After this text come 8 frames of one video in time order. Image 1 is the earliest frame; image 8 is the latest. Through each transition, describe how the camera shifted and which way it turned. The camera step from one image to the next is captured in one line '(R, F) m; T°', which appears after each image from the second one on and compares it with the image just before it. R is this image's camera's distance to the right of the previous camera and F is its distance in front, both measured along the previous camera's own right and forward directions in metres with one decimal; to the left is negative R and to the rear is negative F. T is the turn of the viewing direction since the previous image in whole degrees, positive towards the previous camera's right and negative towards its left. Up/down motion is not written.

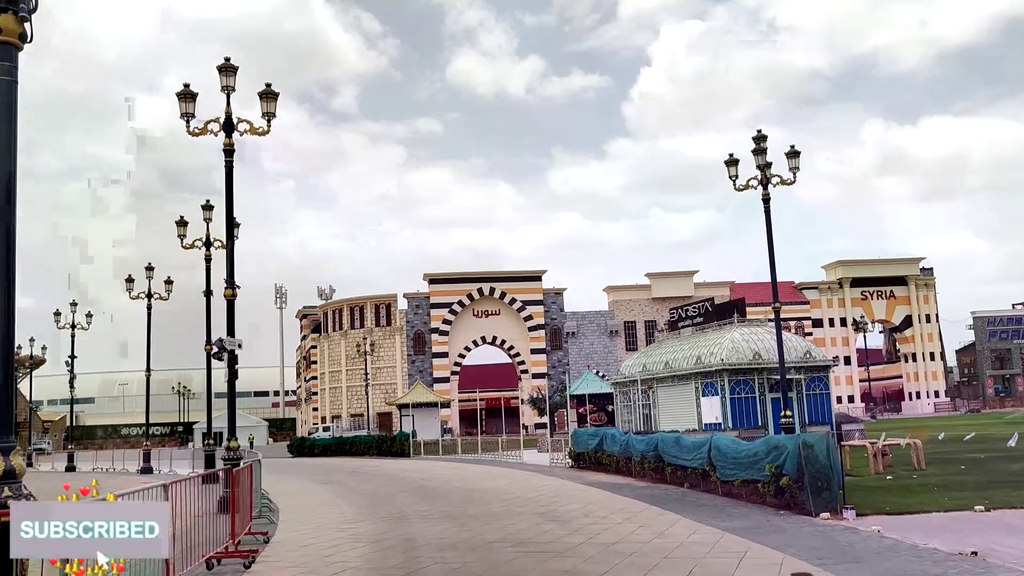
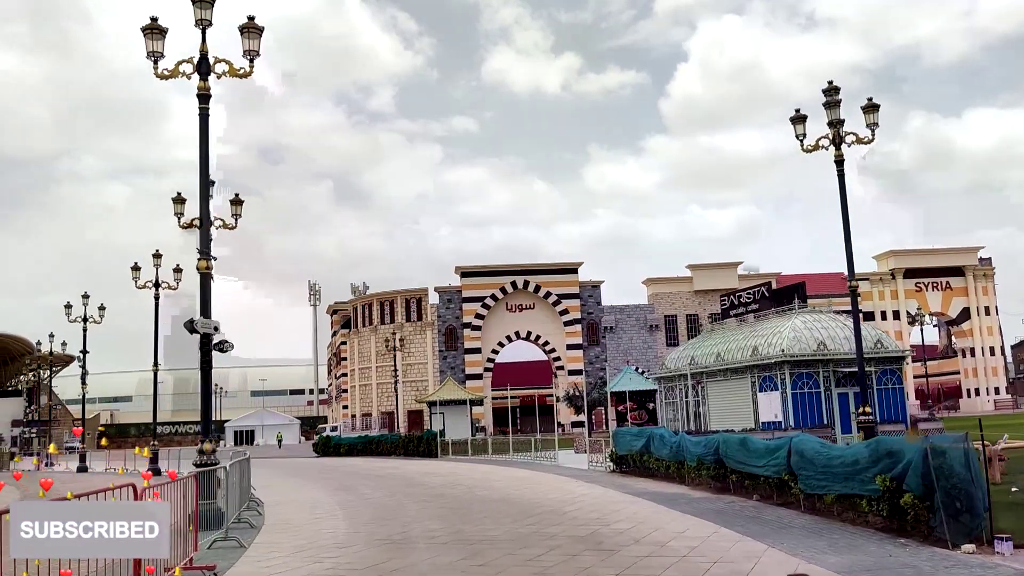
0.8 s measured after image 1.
(+0.1, +2.5) m; -2°
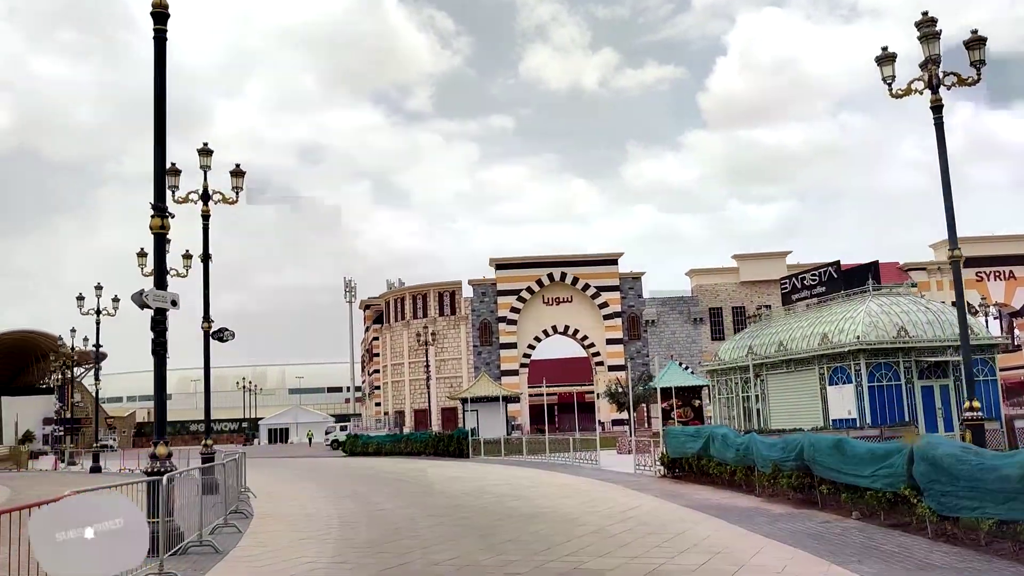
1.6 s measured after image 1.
(+0.1, +2.5) m; -2°
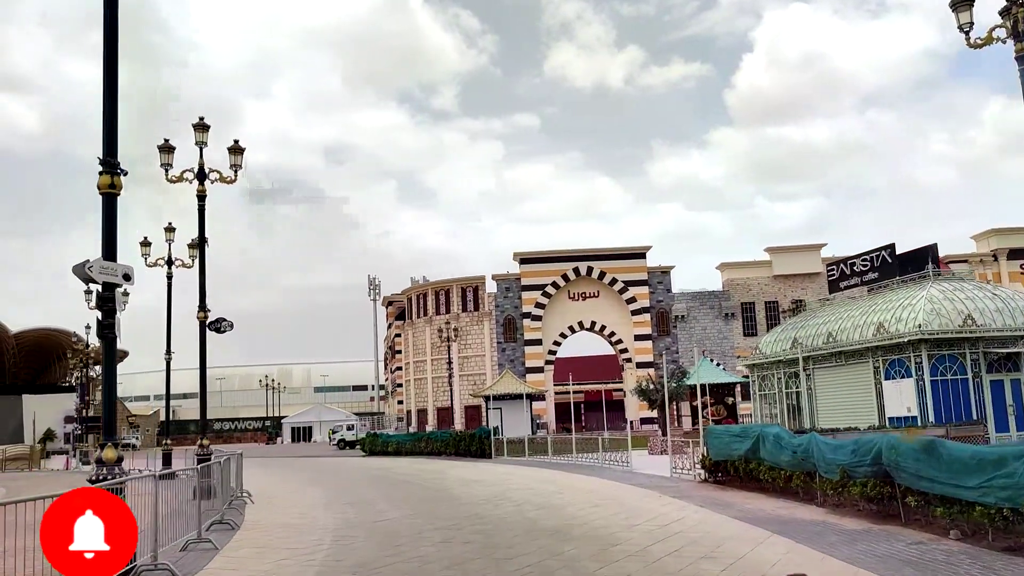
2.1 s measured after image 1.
(0.0, +1.7) m; -2°
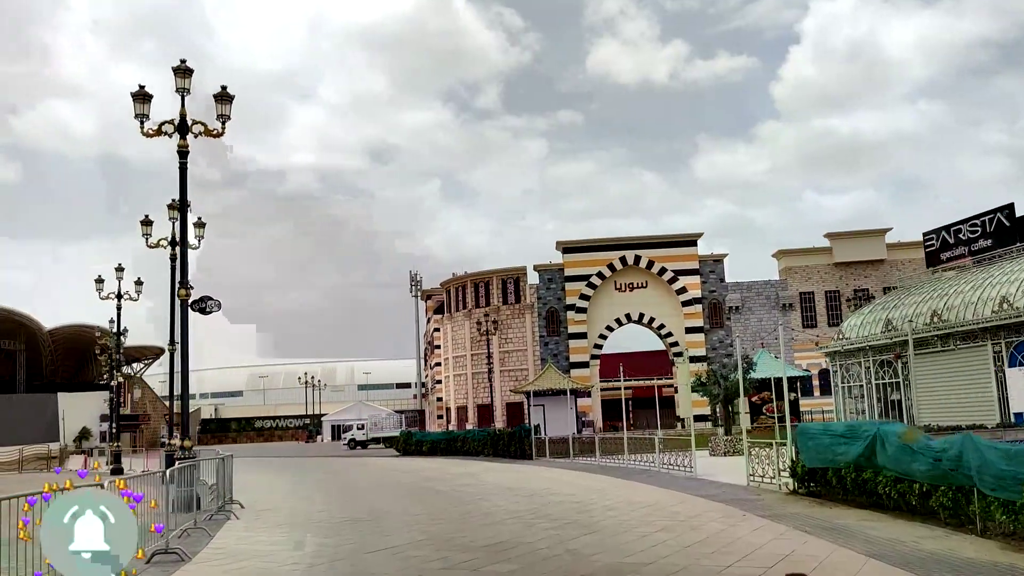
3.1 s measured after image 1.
(+0.1, +2.9) m; -3°
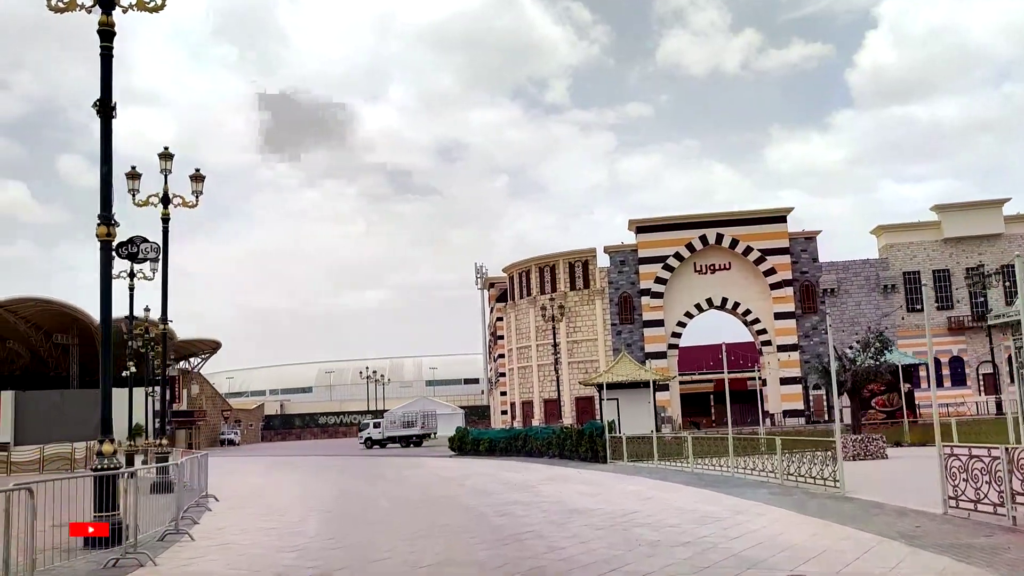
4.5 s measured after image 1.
(0.0, +4.6) m; -4°
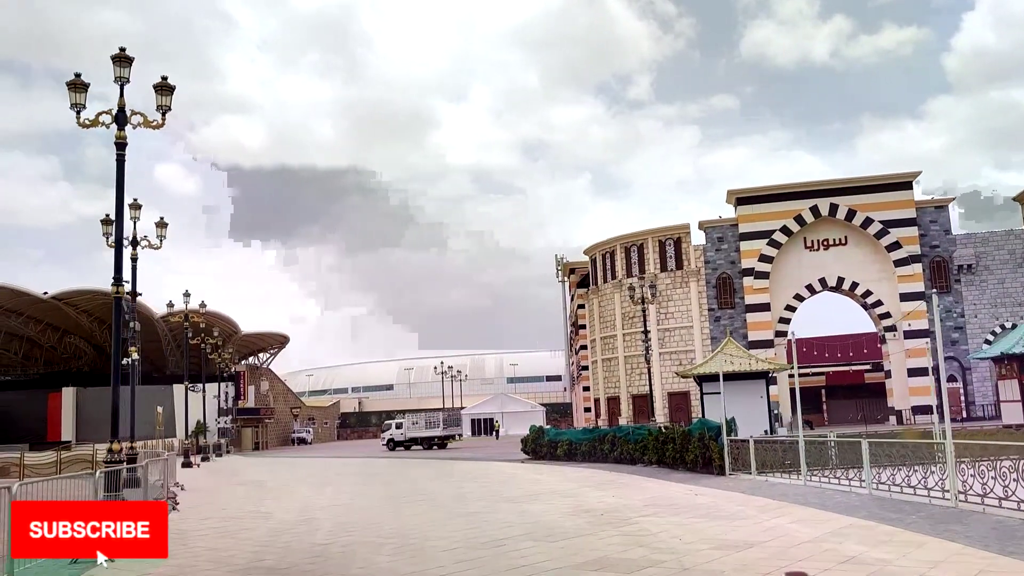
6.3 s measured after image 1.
(0.0, +5.5) m; -5°
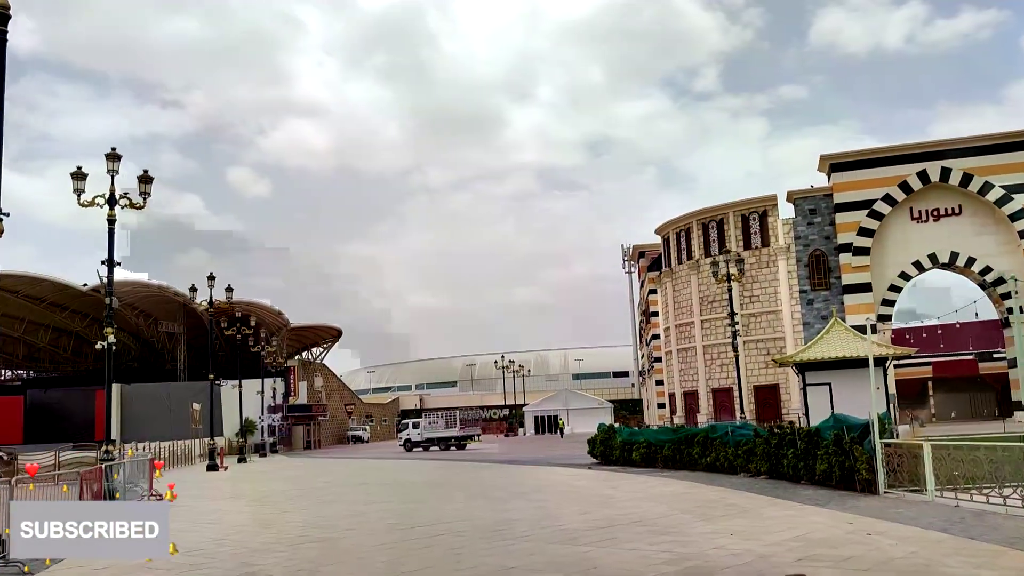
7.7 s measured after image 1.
(+0.1, +4.7) m; -4°
